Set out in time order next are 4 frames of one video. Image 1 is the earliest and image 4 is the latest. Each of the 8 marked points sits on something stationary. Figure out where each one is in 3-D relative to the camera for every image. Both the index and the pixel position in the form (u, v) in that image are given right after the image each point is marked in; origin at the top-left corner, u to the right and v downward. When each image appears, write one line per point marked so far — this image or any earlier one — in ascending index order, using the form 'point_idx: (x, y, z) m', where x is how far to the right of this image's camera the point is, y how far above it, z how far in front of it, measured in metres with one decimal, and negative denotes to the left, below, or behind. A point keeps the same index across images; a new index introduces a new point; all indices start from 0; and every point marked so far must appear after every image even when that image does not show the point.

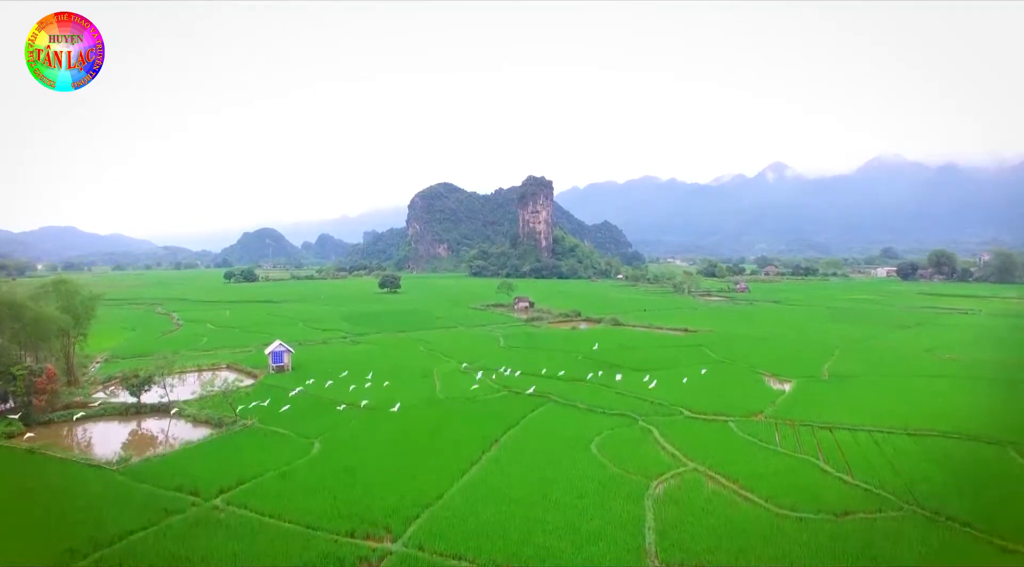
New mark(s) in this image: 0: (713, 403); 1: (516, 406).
0: (+6.5, -3.9, +17.6) m
1: (+0.2, -4.1, +18.1) m
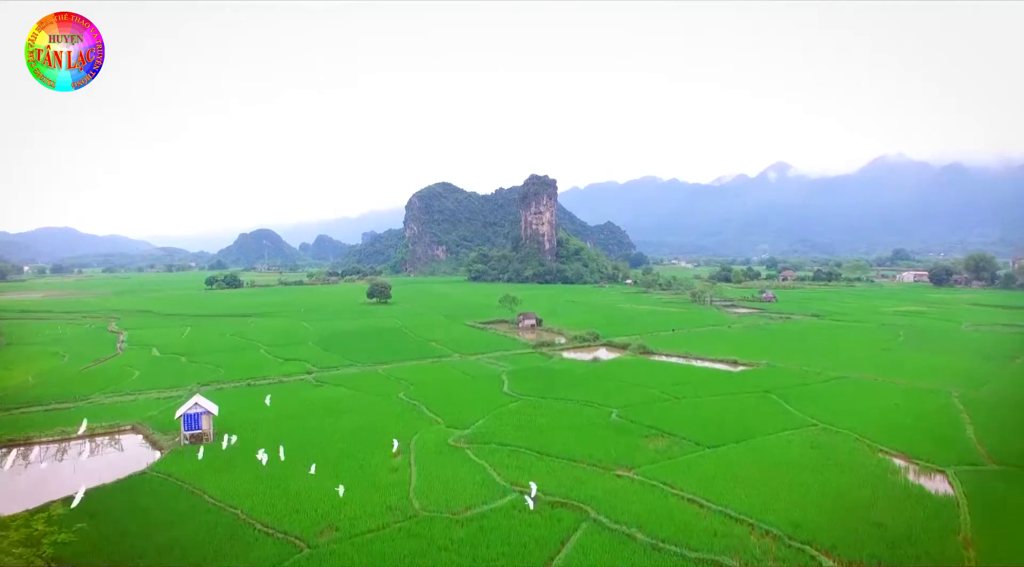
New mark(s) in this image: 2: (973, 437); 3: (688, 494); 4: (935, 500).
0: (+6.8, -4.9, +10.9) m
1: (+0.5, -5.1, +11.4) m
2: (+13.4, -4.5, +16.0) m
3: (+4.1, -4.9, +12.7) m
4: (+9.3, -4.8, +12.1) m
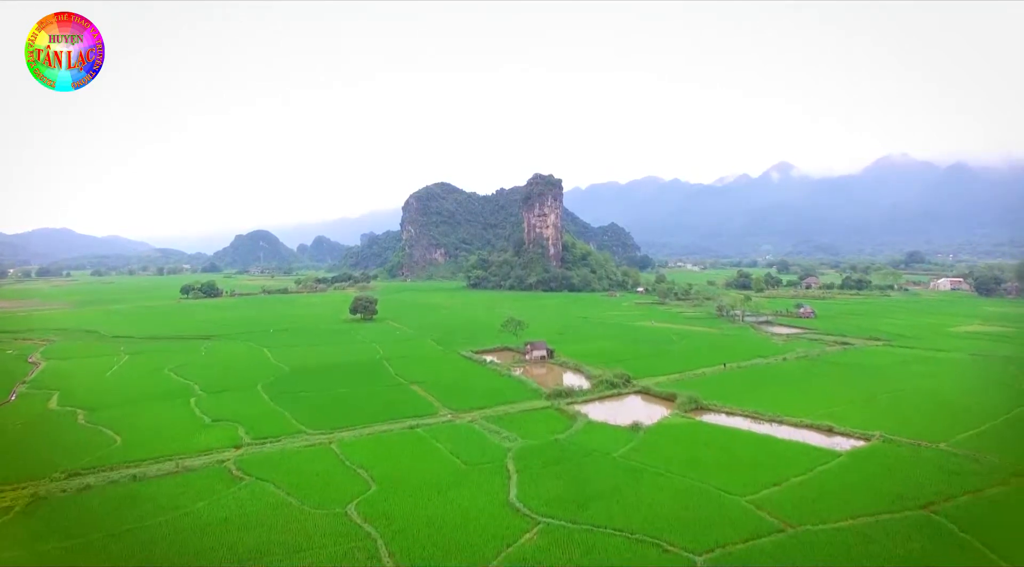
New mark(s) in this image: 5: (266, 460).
0: (+7.1, -6.3, +2.9) m
1: (+0.8, -6.5, +3.4) m
2: (+13.7, -5.8, +8.1) m
3: (+4.4, -6.2, +4.8) m
4: (+9.6, -6.1, +4.2) m
5: (-8.2, -5.9, +18.2) m
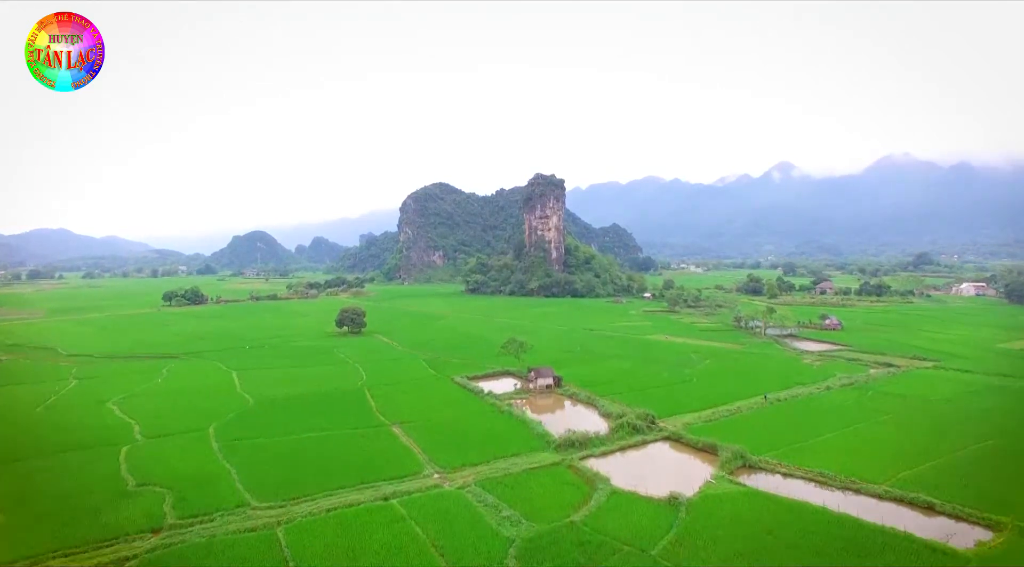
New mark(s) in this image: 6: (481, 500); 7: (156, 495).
0: (+7.1, -7.2, -1.8) m
1: (+0.8, -7.4, -1.3) m
2: (+13.8, -6.7, +3.4) m
3: (+4.5, -7.2, +0.1) m
4: (+9.7, -7.1, -0.5) m
5: (-8.1, -6.8, +13.5) m
6: (-0.9, -6.5, +16.6) m
7: (-11.4, -6.6, +17.7) m
